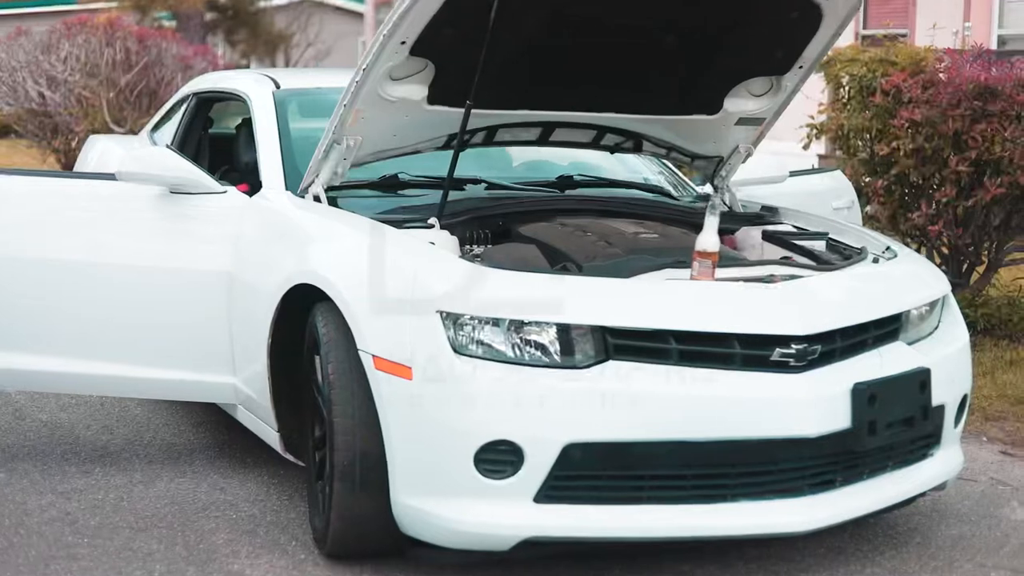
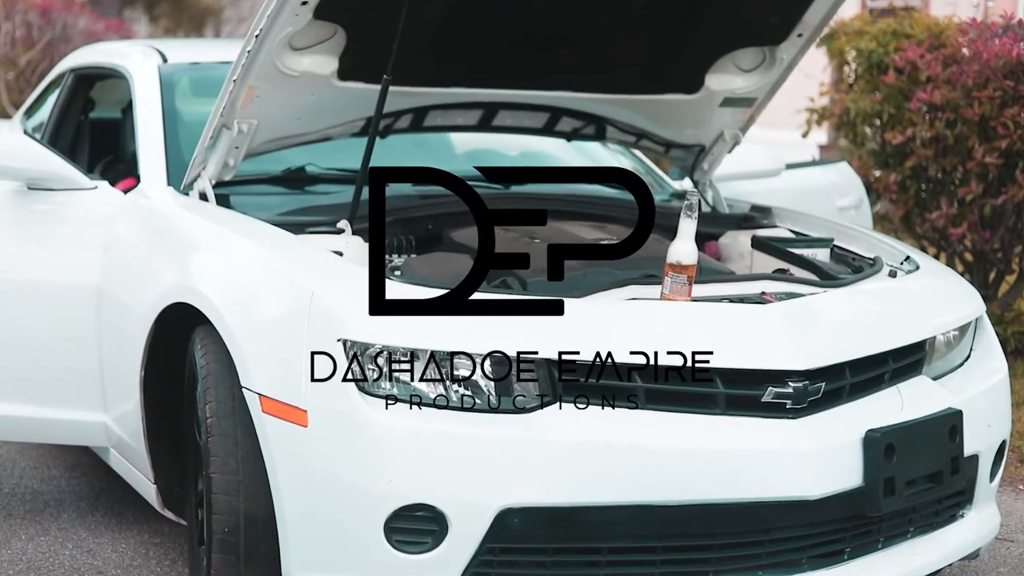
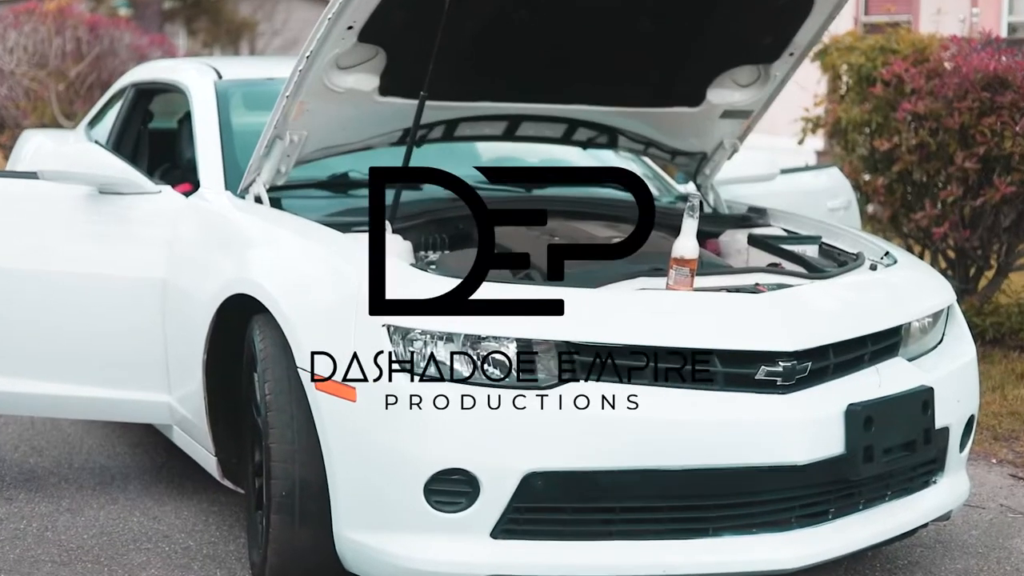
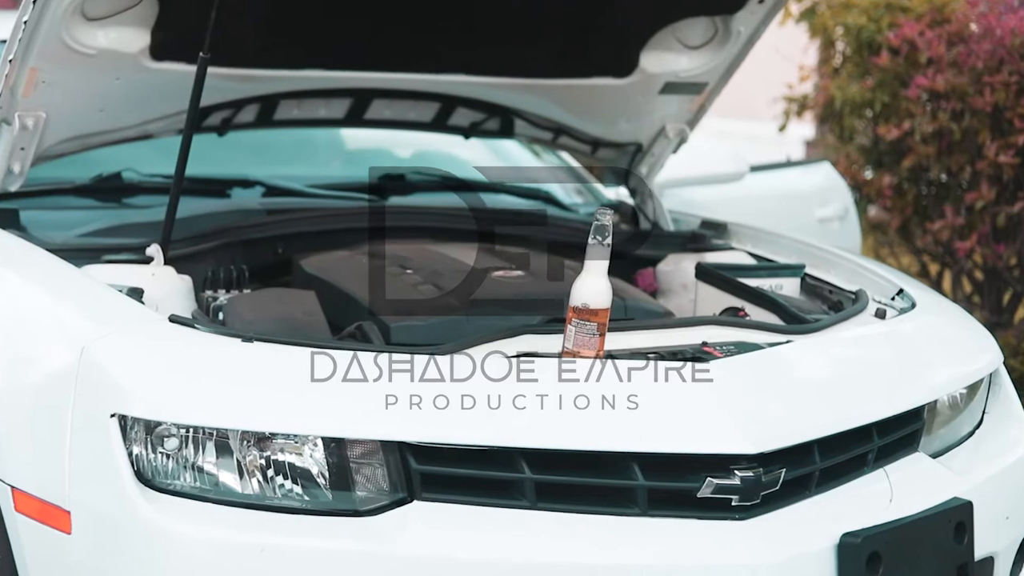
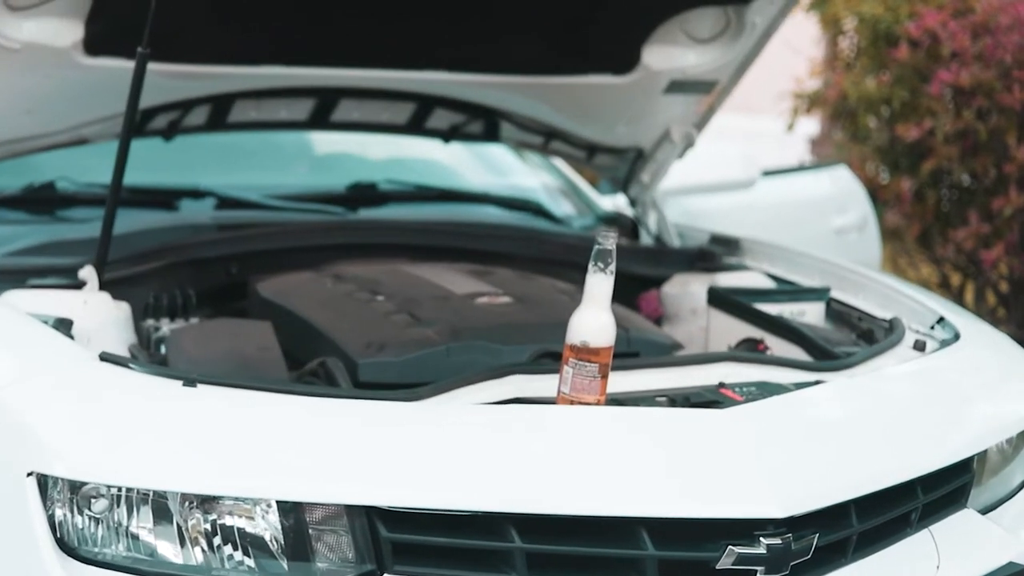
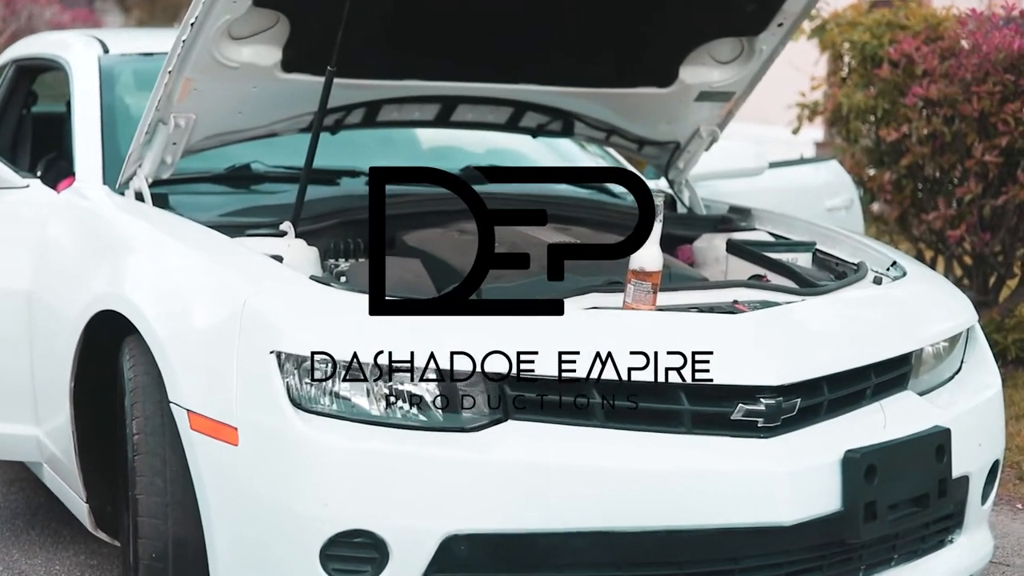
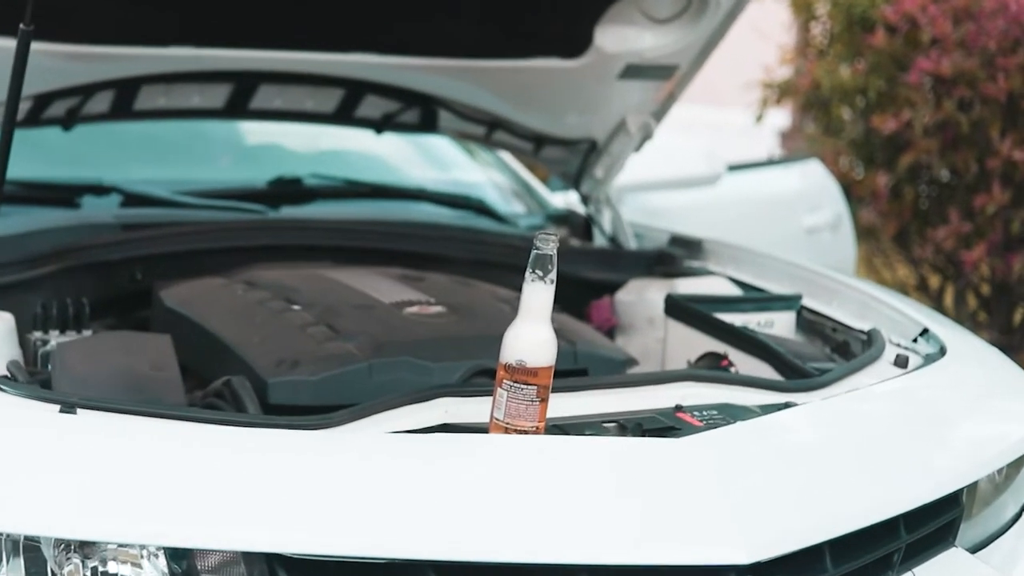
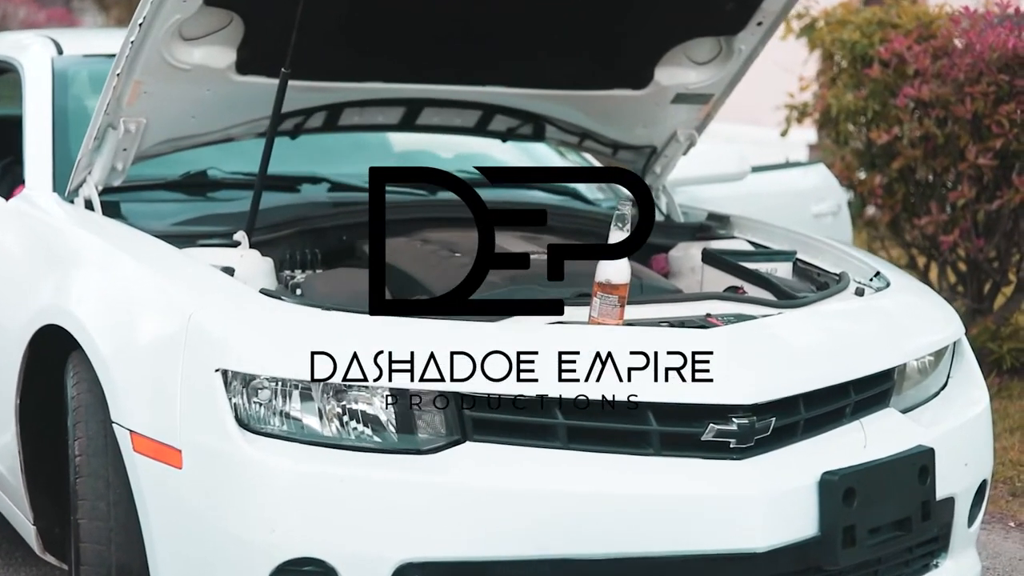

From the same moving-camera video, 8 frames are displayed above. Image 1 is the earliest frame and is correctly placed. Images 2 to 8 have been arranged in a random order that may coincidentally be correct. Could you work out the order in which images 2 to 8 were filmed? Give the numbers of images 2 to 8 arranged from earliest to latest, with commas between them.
3, 2, 6, 8, 4, 5, 7
